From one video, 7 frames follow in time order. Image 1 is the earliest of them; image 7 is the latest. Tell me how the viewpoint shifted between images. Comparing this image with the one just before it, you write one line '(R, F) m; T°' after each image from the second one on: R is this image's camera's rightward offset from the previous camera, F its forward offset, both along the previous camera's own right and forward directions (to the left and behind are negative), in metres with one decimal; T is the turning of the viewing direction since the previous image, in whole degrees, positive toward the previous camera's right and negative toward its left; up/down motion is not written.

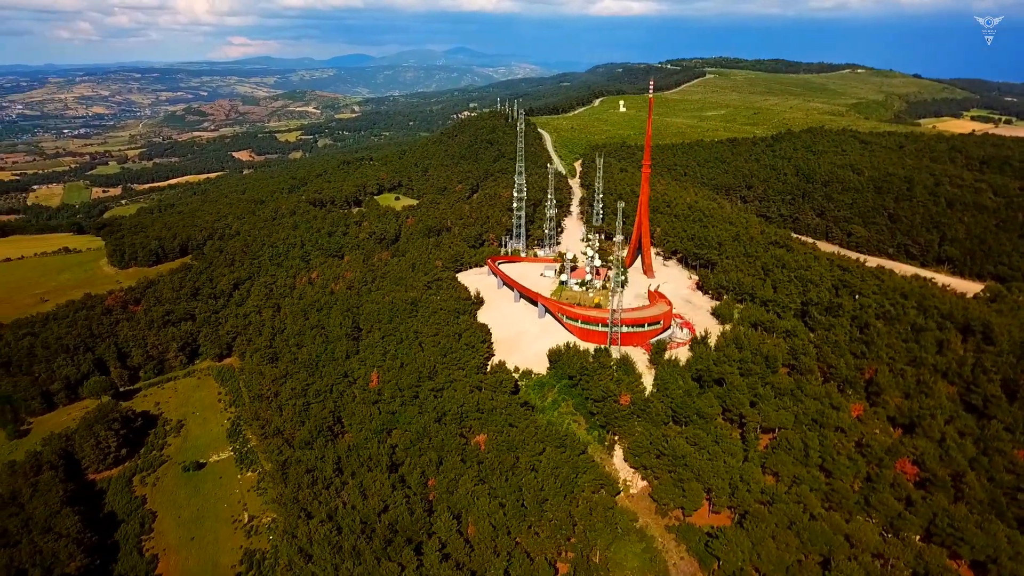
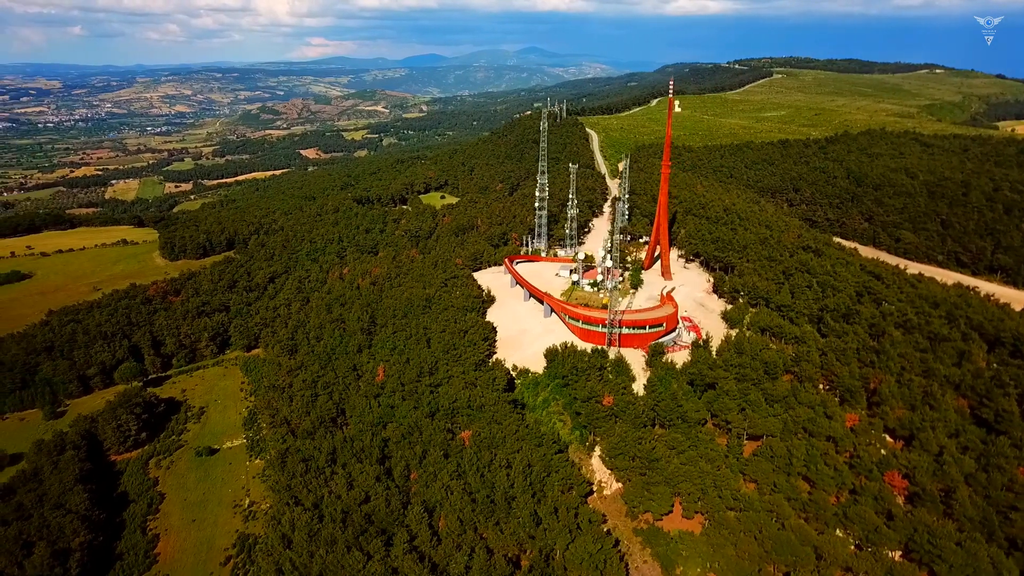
(+3.6, -0.1) m; -5°
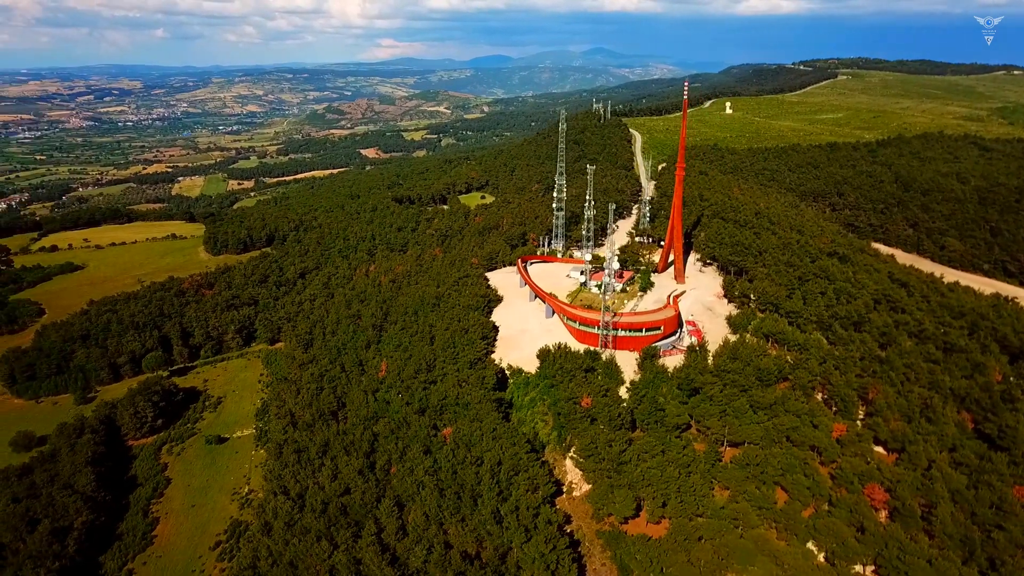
(+3.6, -0.1) m; -4°
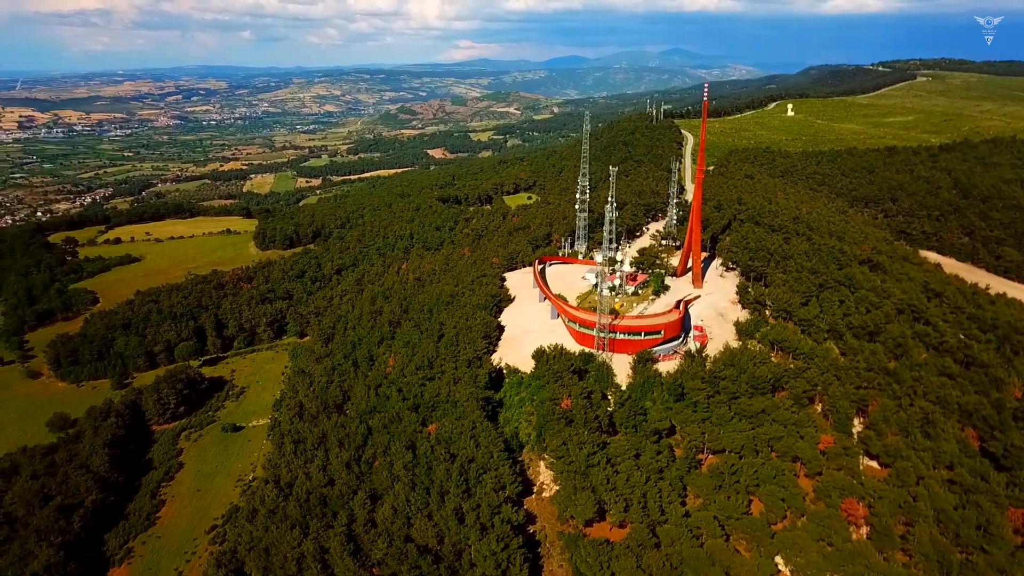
(+3.9, 0.0) m; -5°
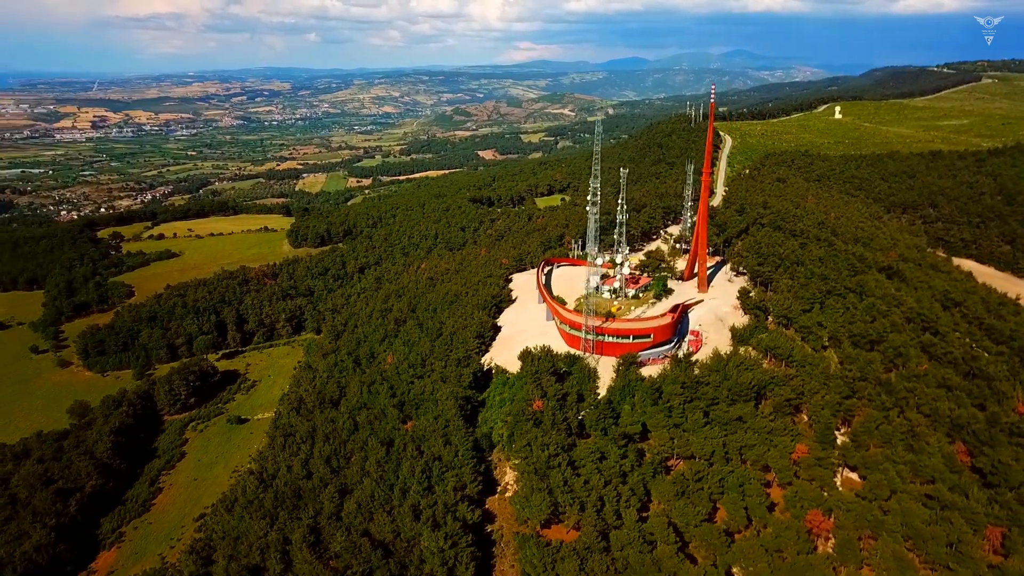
(+3.6, 0.0) m; -4°
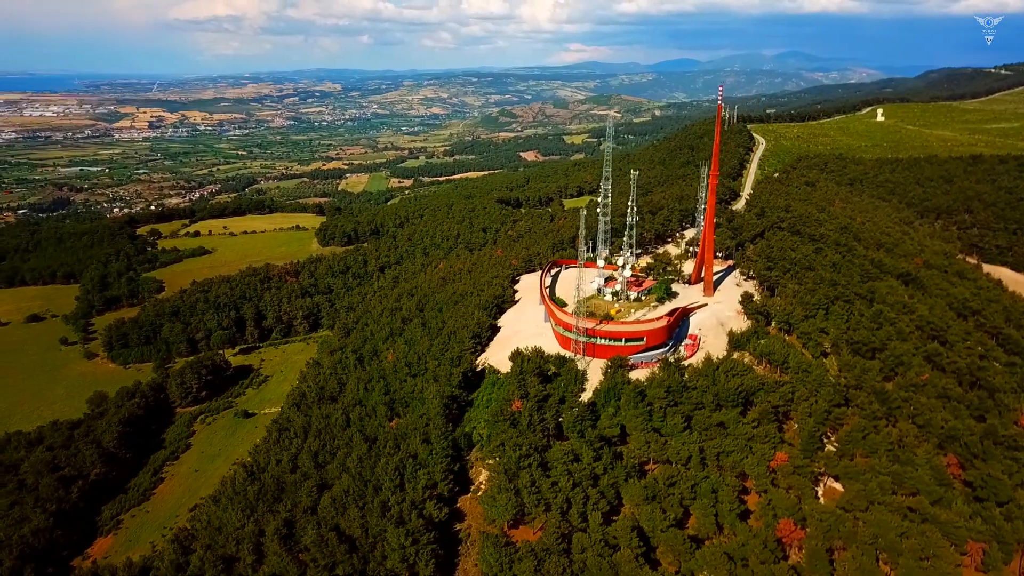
(+2.9, 0.0) m; -3°
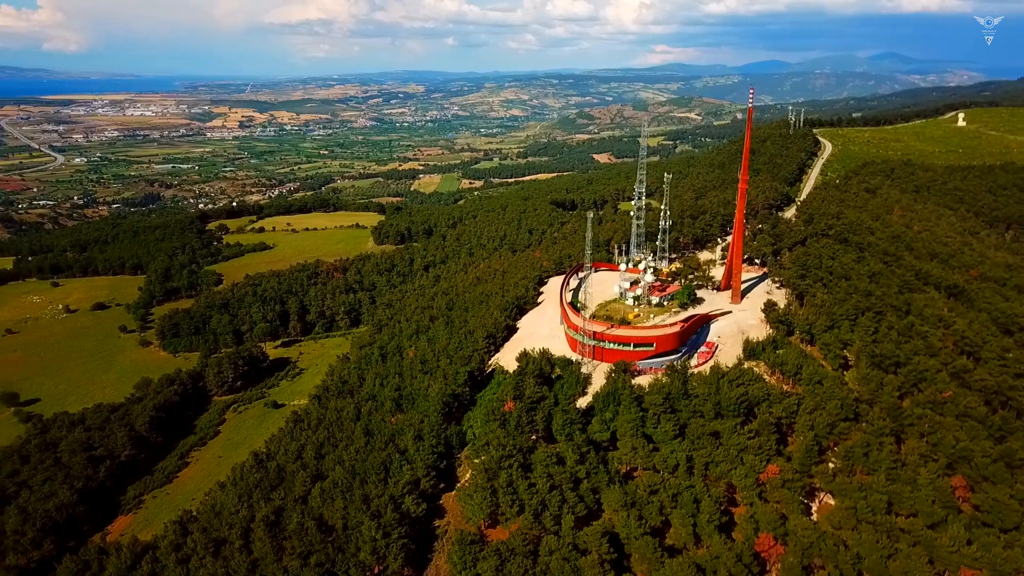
(+3.6, 0.0) m; -5°
